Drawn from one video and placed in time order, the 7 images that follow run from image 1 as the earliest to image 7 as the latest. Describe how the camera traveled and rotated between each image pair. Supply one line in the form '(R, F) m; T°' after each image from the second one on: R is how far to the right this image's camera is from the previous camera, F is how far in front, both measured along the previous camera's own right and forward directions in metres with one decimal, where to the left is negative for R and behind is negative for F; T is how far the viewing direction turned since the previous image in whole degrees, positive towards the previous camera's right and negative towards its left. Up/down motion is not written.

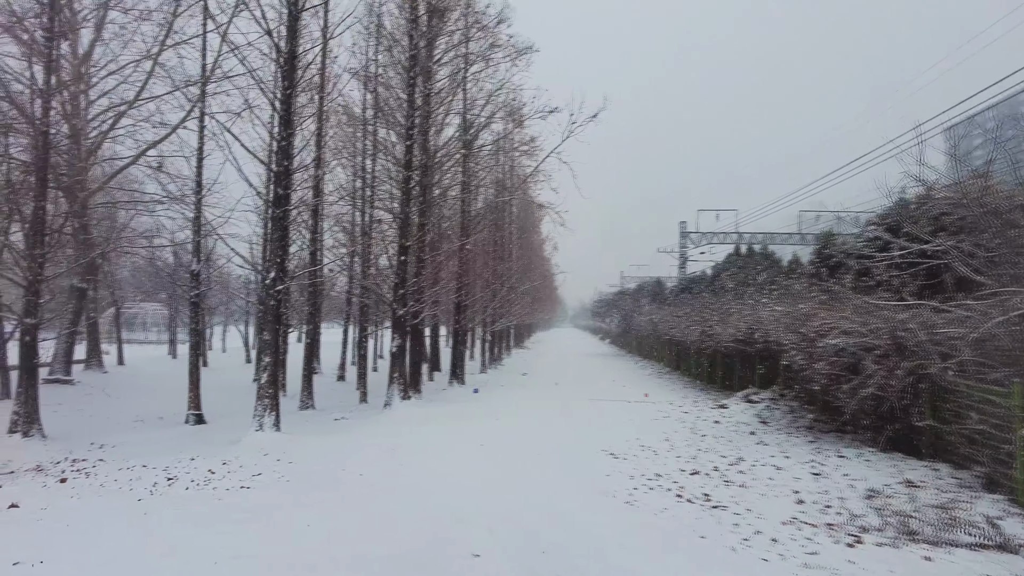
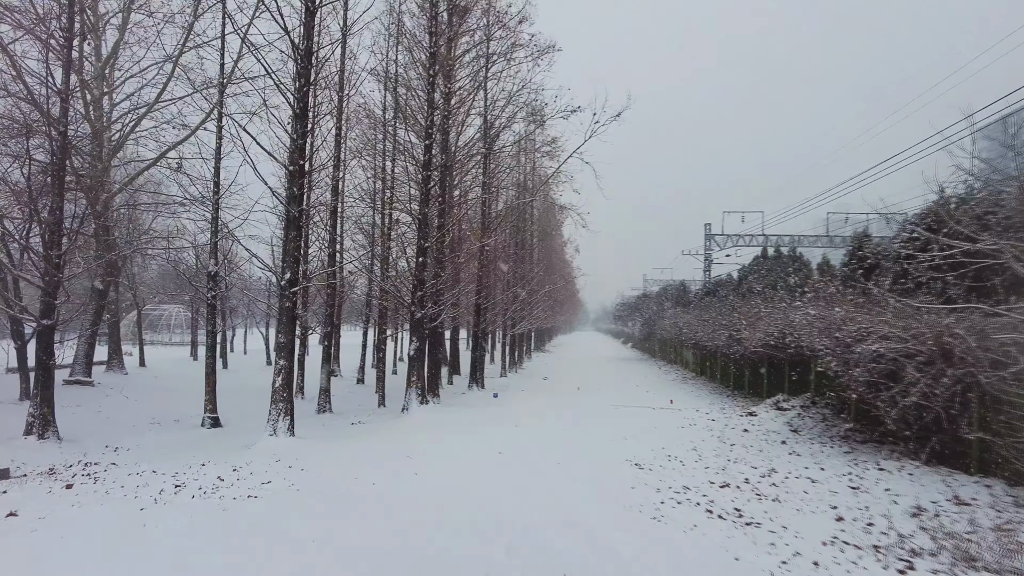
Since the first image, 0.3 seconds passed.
(0.0, +0.3) m; -2°
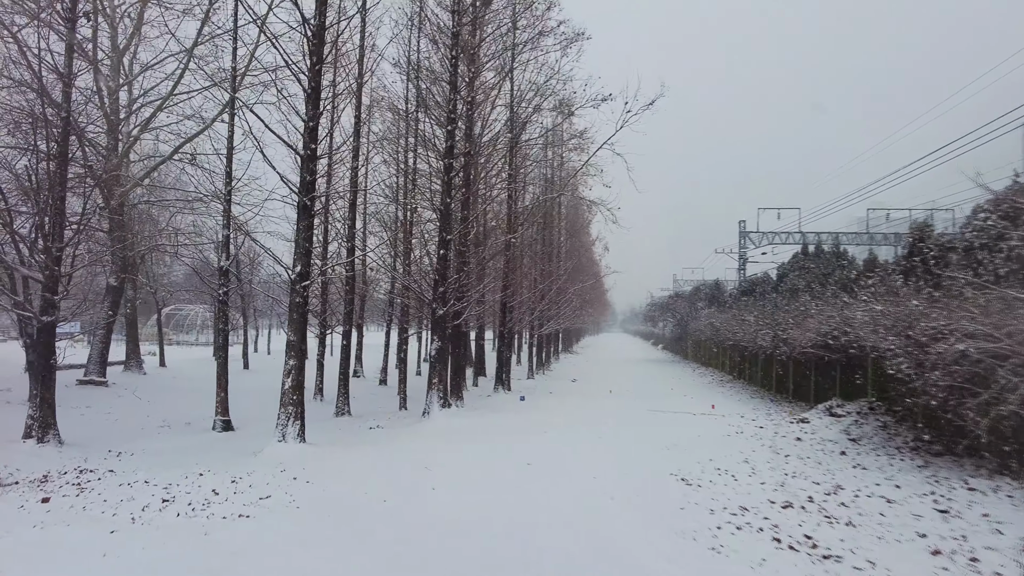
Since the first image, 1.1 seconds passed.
(0.0, +0.8) m; -2°
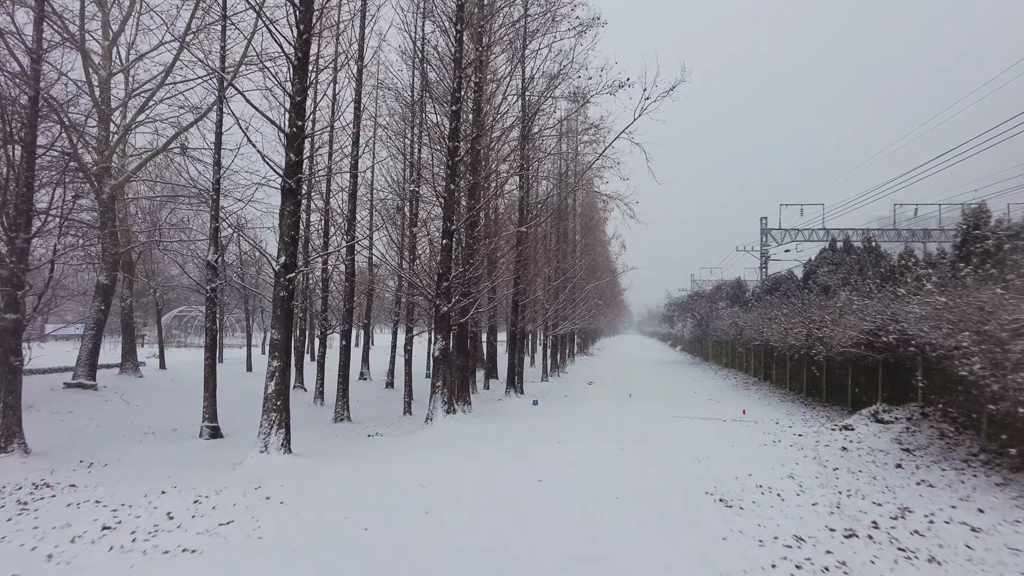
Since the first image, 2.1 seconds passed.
(+0.1, +0.9) m; -1°
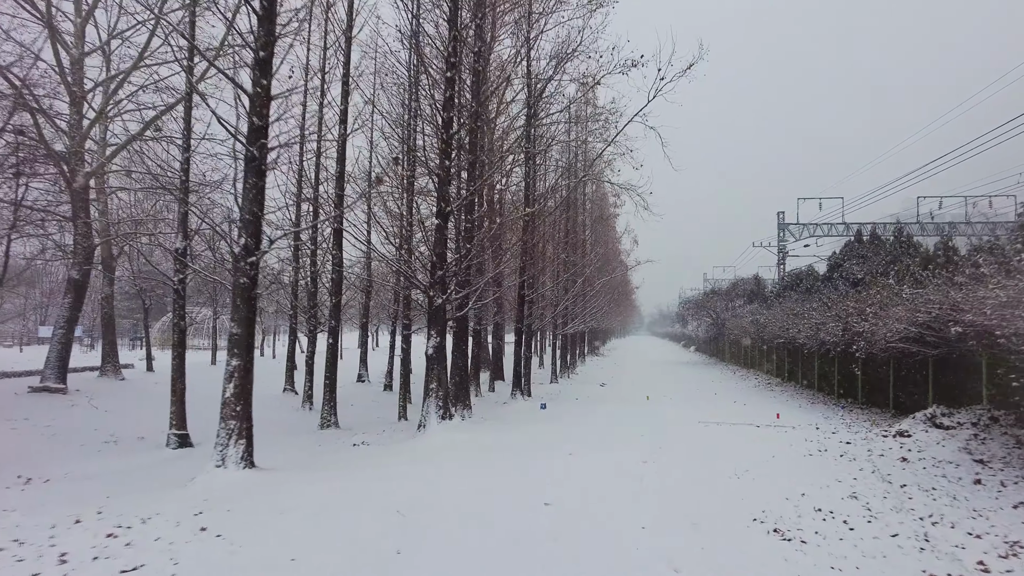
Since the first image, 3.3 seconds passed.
(+0.1, +1.2) m; -1°
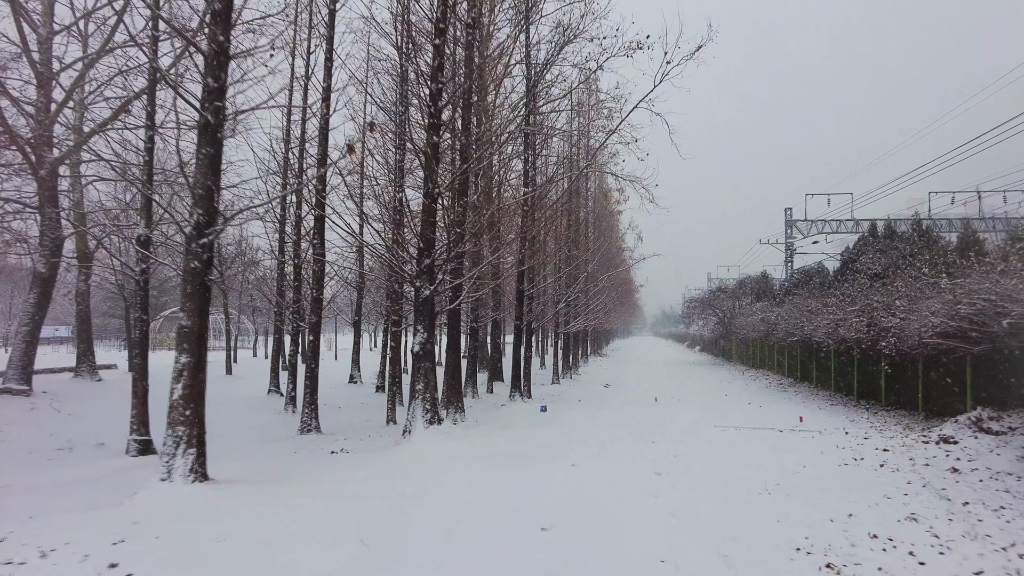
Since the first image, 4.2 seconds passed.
(+0.1, +0.9) m; 0°
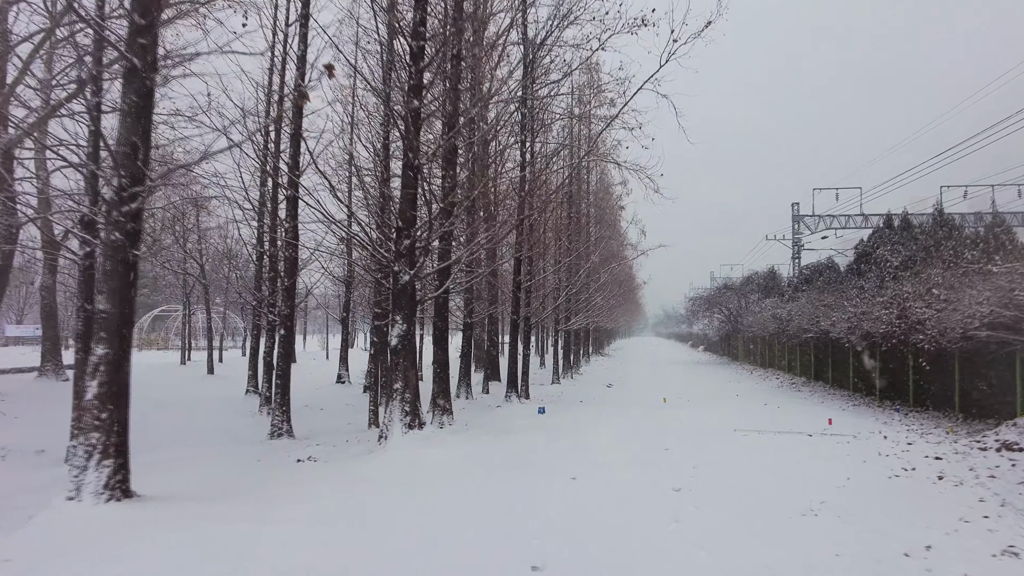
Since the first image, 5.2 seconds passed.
(+0.1, +1.0) m; 0°
